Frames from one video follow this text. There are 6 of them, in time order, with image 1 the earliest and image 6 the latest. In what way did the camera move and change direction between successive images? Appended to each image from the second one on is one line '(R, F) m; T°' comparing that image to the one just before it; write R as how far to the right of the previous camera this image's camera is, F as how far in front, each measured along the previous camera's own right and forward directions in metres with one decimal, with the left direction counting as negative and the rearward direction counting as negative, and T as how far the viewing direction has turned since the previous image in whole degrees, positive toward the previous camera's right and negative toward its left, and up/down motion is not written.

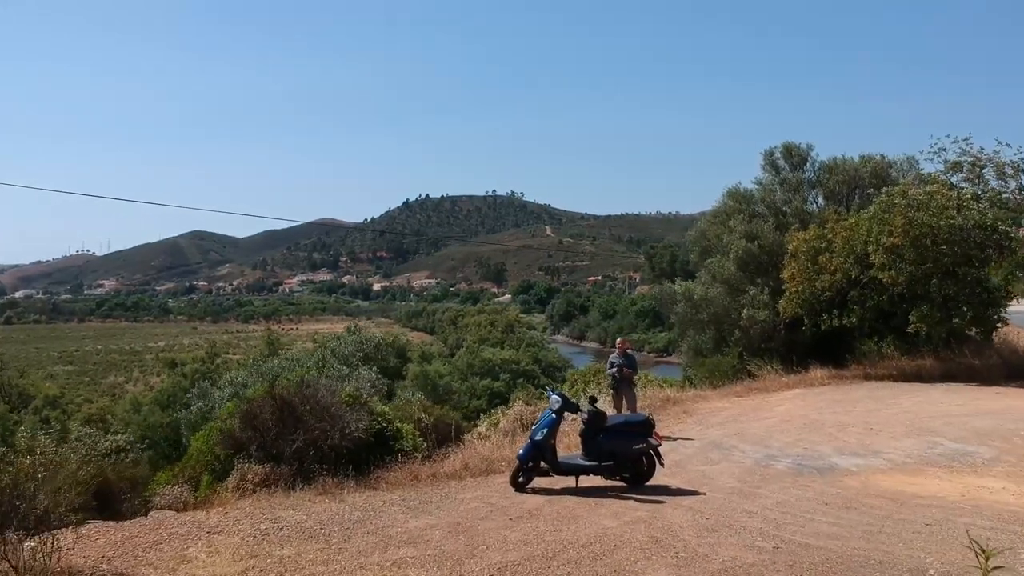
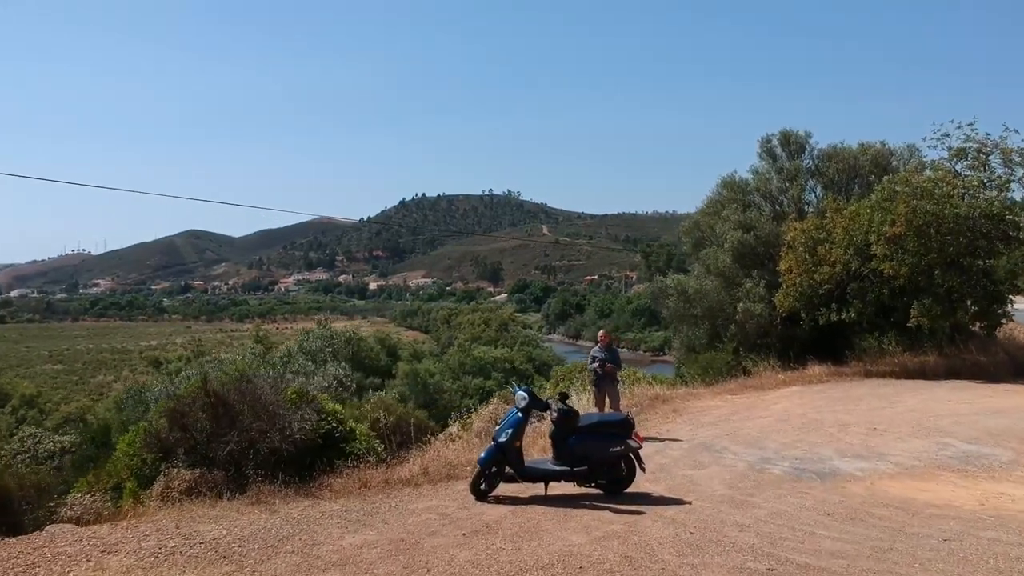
(+0.4, +1.0) m; 0°
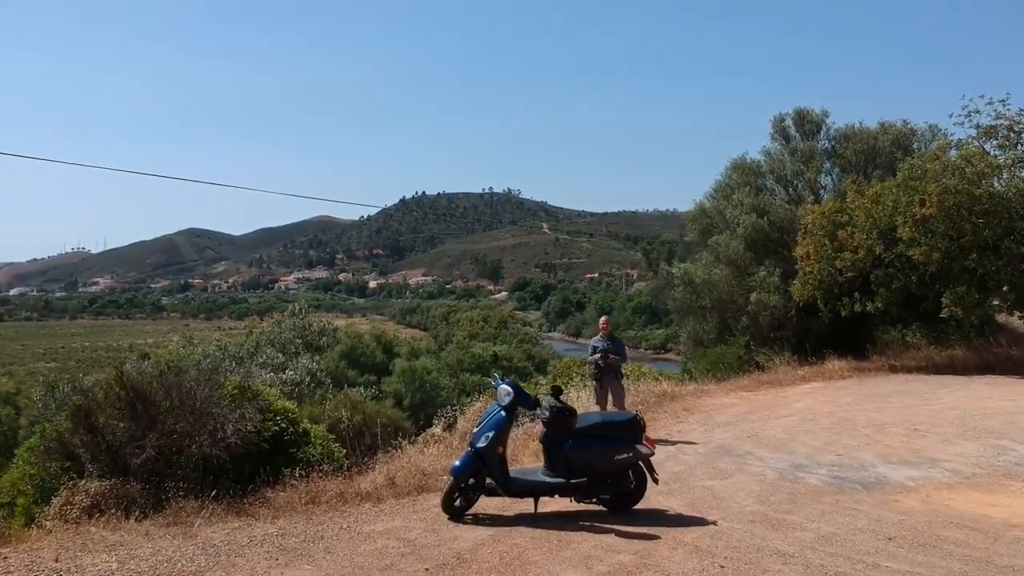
(+0.1, +1.5) m; 0°
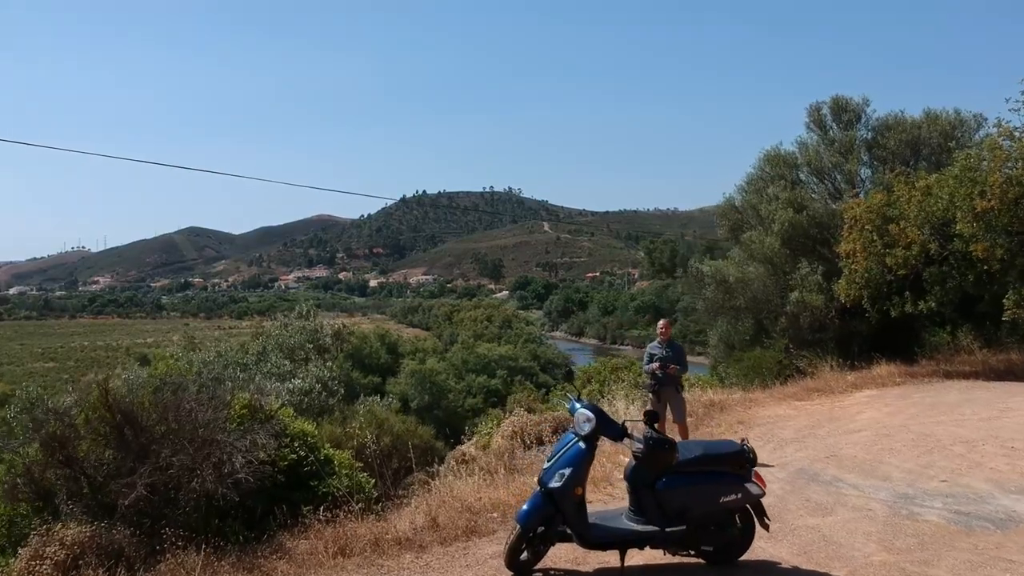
(-0.5, +1.2) m; 0°
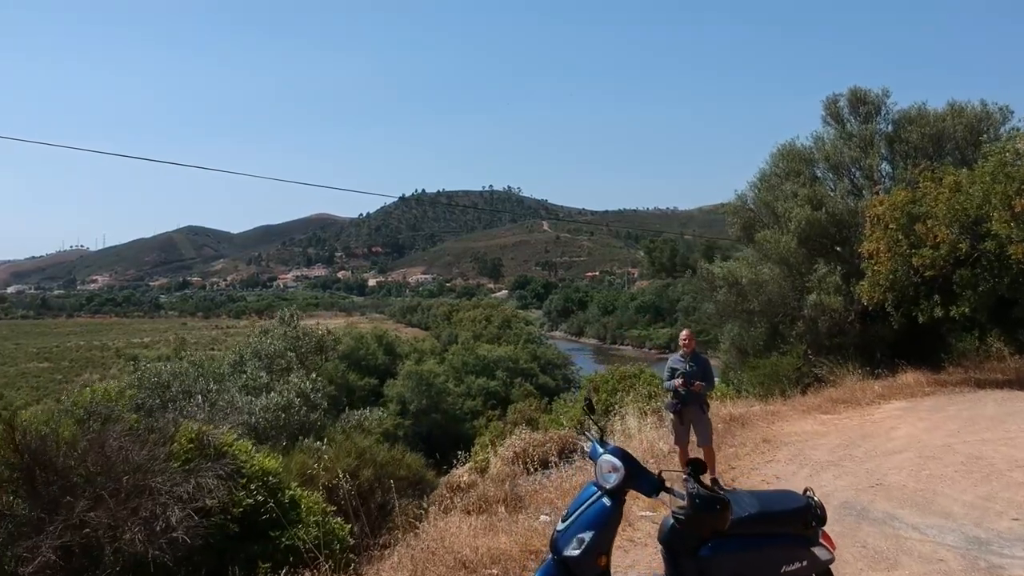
(0.0, +1.1) m; 0°
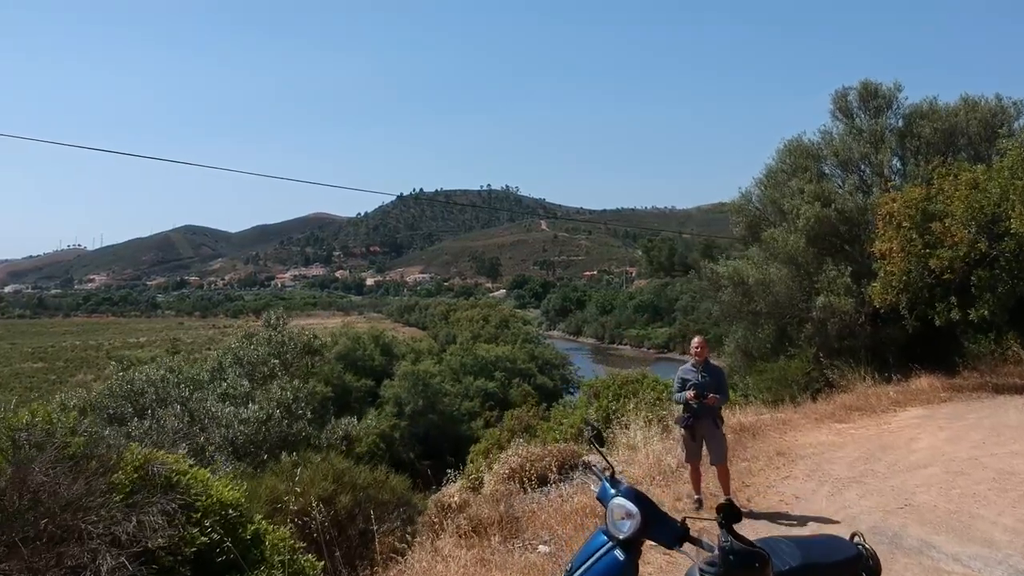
(0.0, +0.7) m; 0°
